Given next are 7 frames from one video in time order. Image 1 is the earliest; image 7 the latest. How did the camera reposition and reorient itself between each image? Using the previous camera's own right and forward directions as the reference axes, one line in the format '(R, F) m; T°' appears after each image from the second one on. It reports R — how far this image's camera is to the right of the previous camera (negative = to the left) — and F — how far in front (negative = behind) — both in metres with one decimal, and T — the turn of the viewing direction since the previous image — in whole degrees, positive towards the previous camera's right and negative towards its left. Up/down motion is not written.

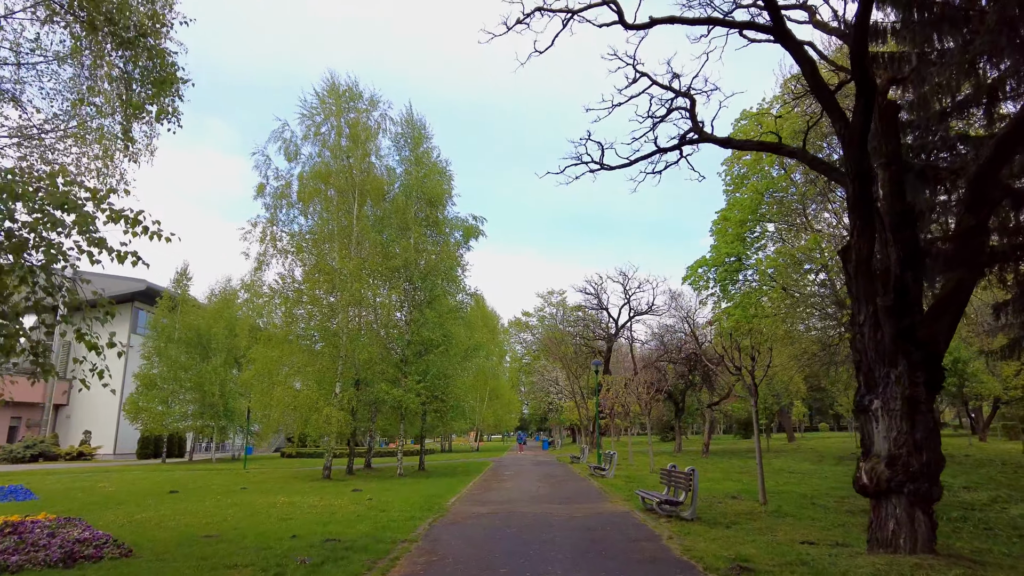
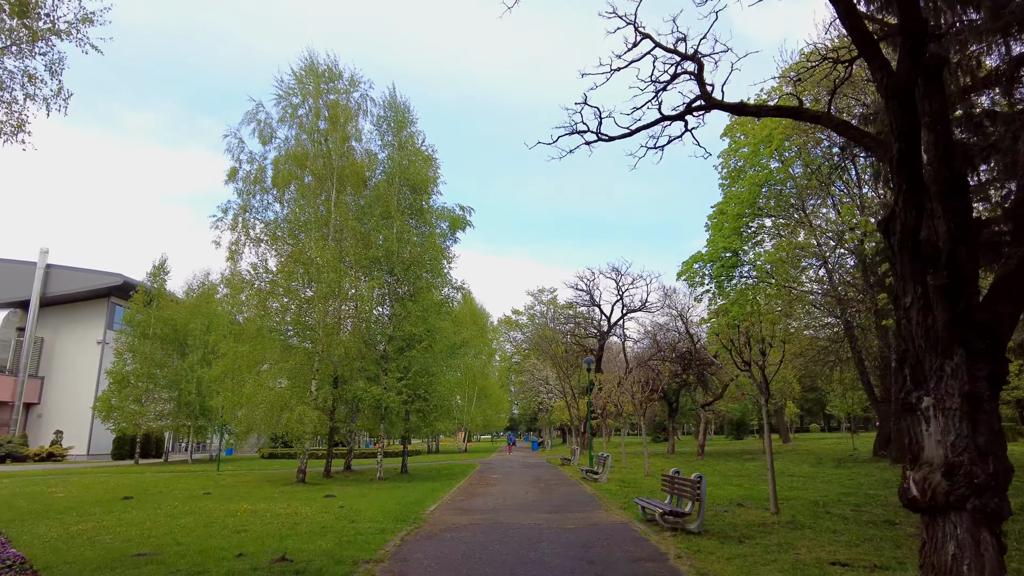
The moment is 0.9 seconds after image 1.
(+0.1, +1.1) m; +1°
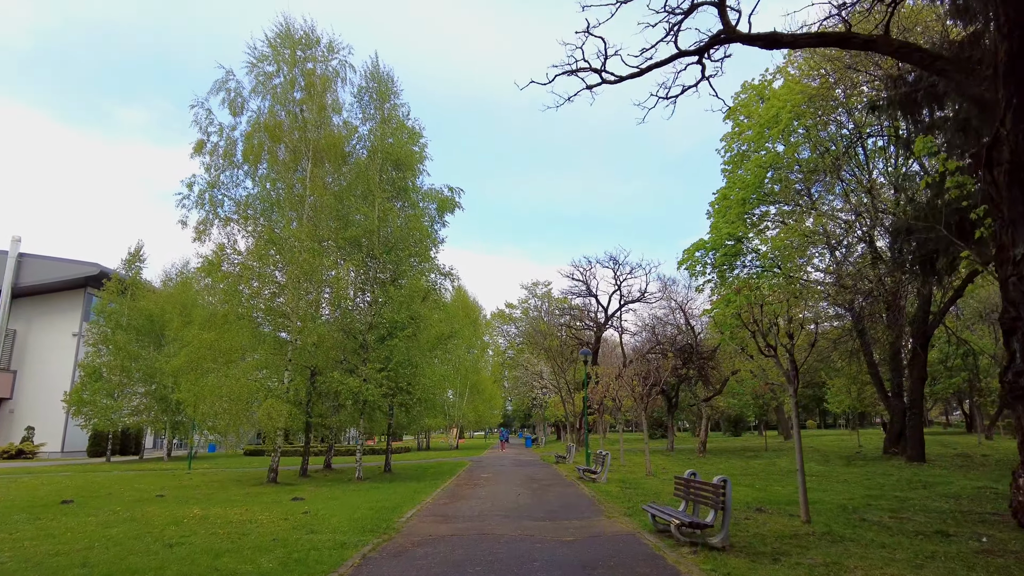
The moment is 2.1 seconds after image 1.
(+0.1, +1.4) m; +1°
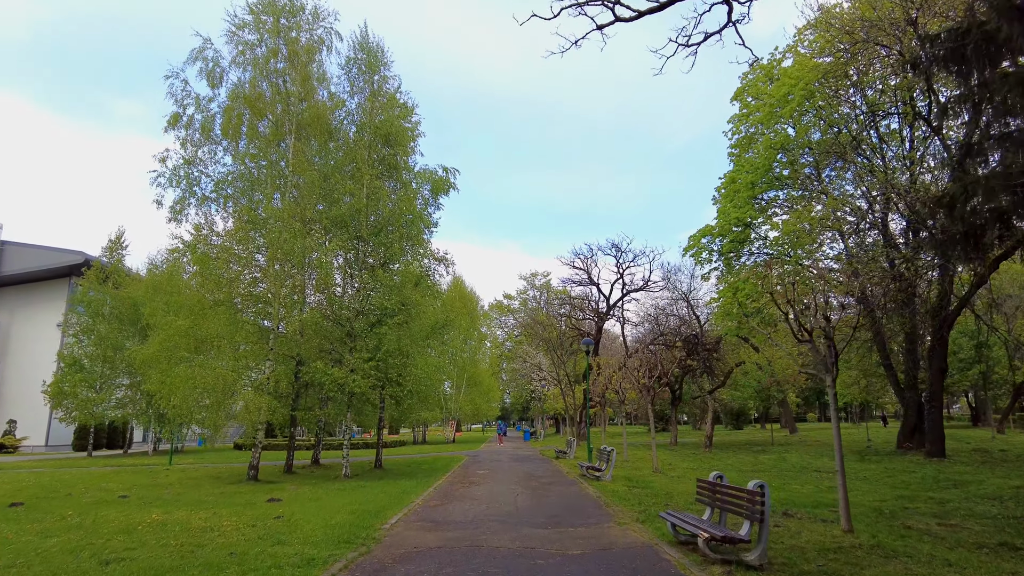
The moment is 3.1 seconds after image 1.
(0.0, +1.1) m; 0°
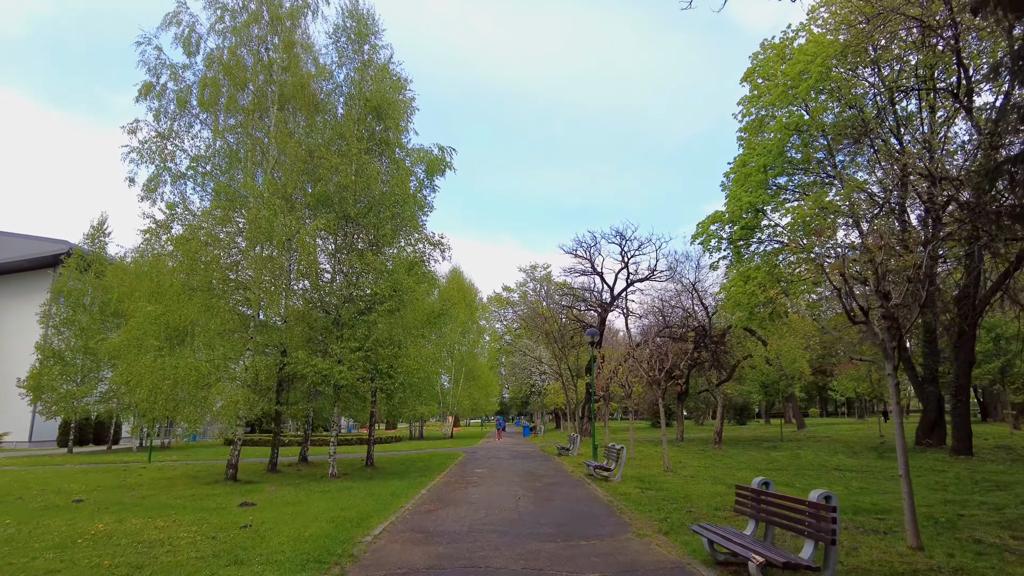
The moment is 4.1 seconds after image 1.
(0.0, +1.2) m; 0°
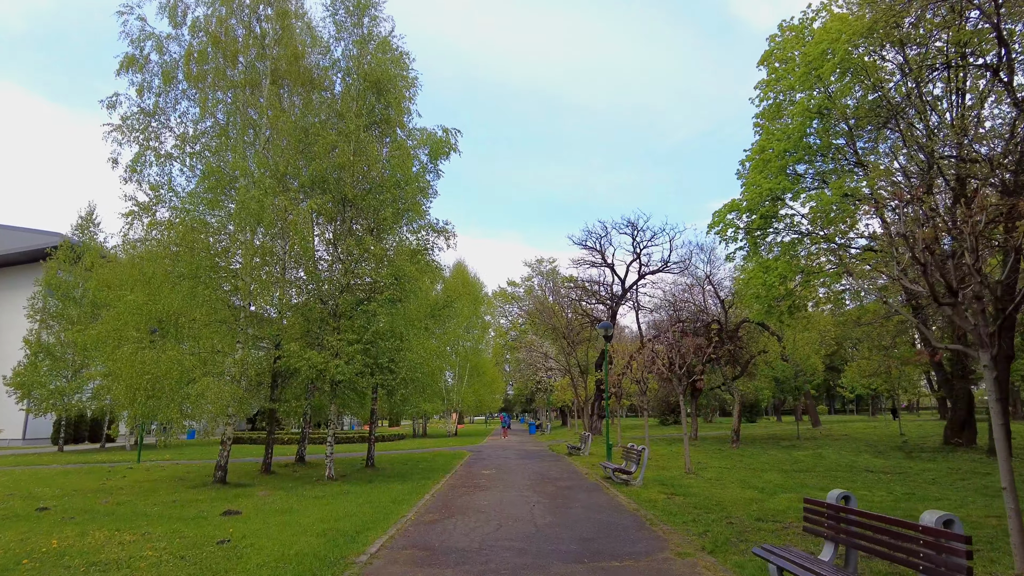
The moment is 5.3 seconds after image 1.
(-0.2, +1.1) m; 0°
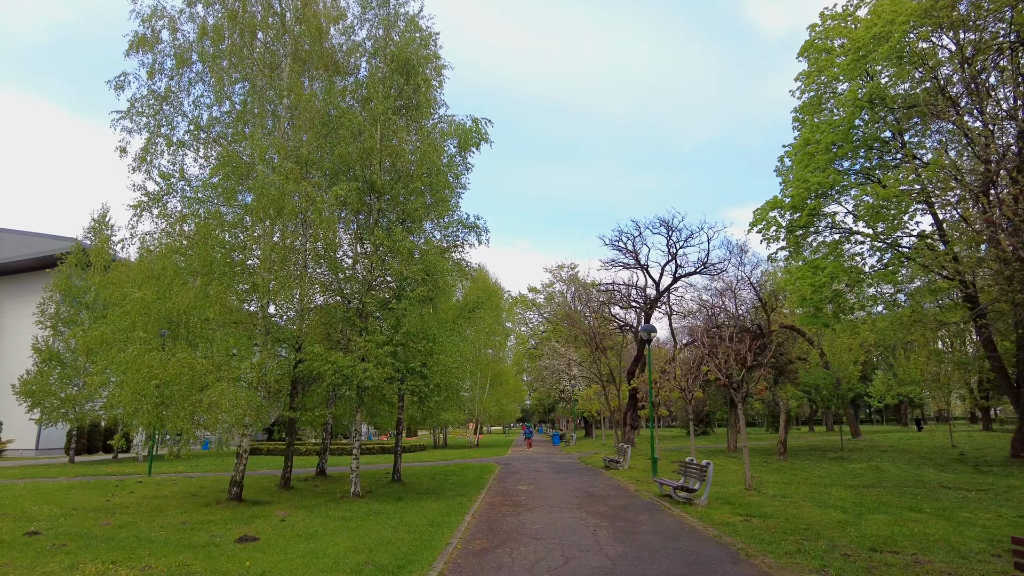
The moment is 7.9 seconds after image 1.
(-0.6, +1.2) m; -1°
